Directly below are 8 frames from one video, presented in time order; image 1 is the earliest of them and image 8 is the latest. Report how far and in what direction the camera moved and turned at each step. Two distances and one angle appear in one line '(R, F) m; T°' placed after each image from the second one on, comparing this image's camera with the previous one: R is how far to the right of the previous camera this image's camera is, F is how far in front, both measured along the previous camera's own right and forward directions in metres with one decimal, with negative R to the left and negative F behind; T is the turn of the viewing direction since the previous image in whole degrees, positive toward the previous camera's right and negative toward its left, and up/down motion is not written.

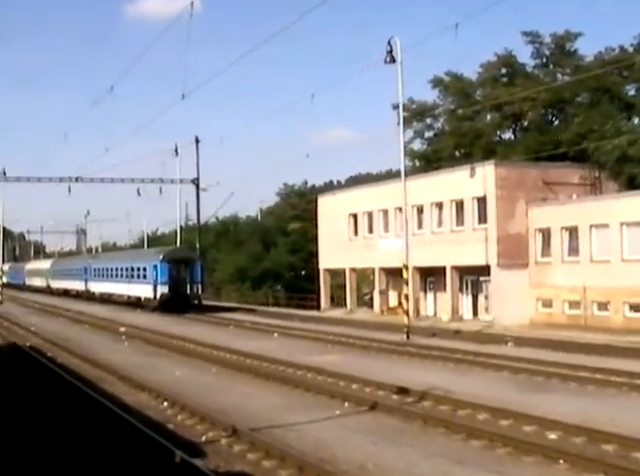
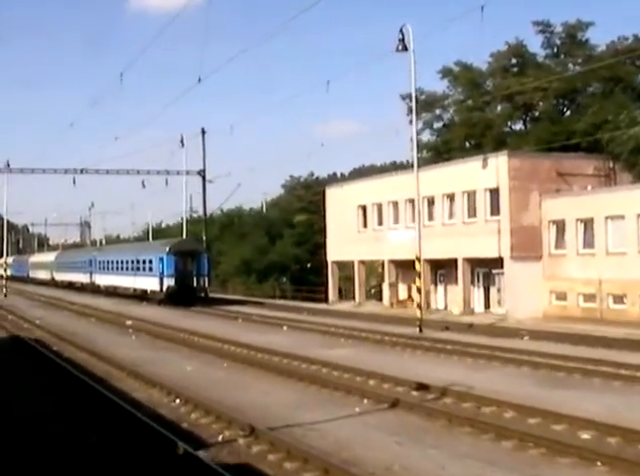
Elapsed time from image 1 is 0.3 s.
(-0.3, +0.7) m; 0°
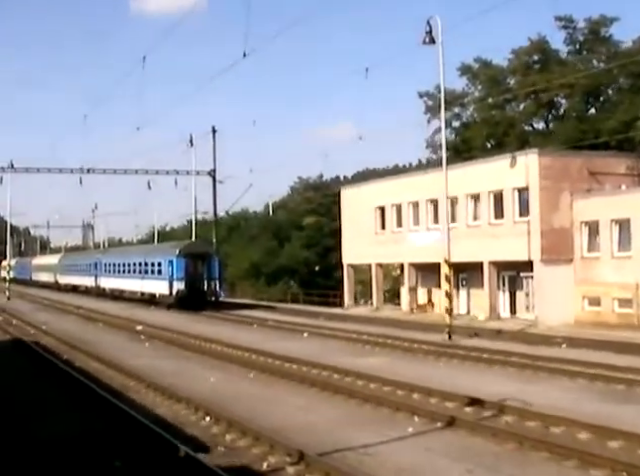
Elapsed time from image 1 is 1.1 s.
(-0.8, +1.8) m; 0°
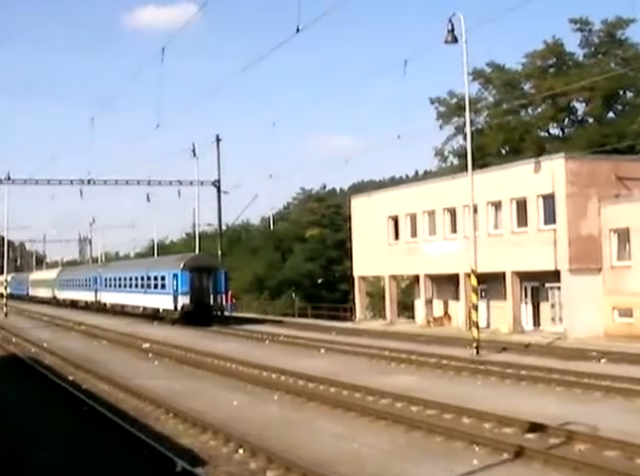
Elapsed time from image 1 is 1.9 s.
(-0.8, +1.8) m; 0°
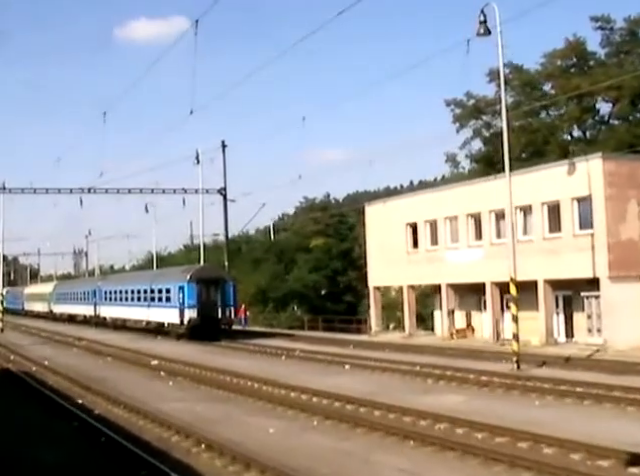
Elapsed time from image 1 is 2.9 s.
(-1.1, +2.3) m; 0°
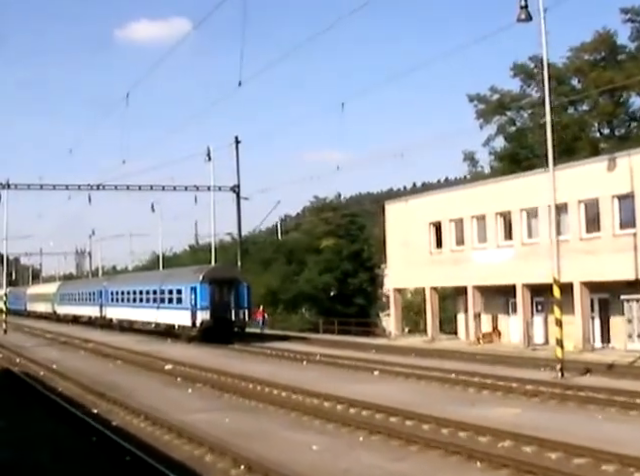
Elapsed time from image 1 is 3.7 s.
(-0.9, +1.9) m; 0°
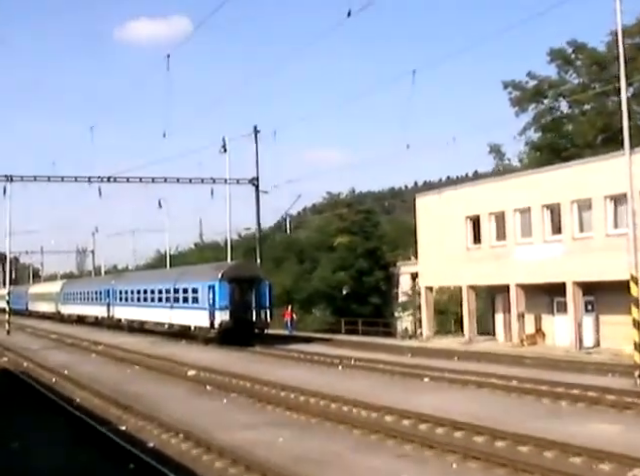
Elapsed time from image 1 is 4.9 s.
(-1.4, +2.9) m; 0°
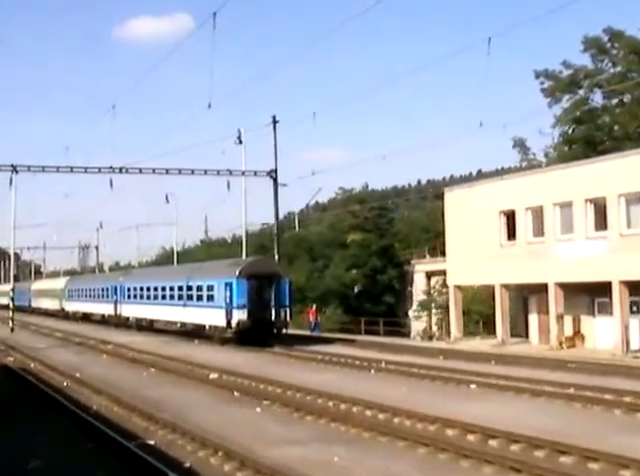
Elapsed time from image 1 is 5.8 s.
(-1.0, +2.2) m; 0°
